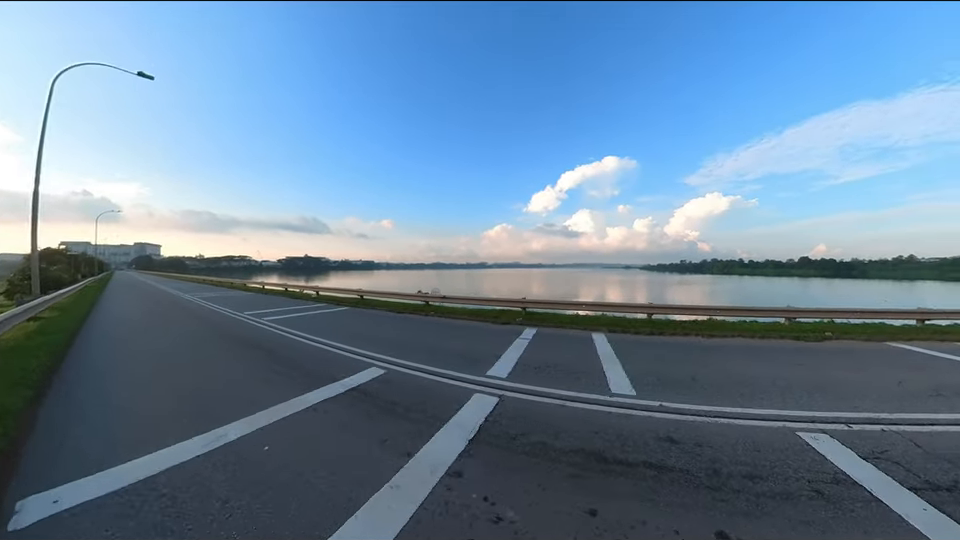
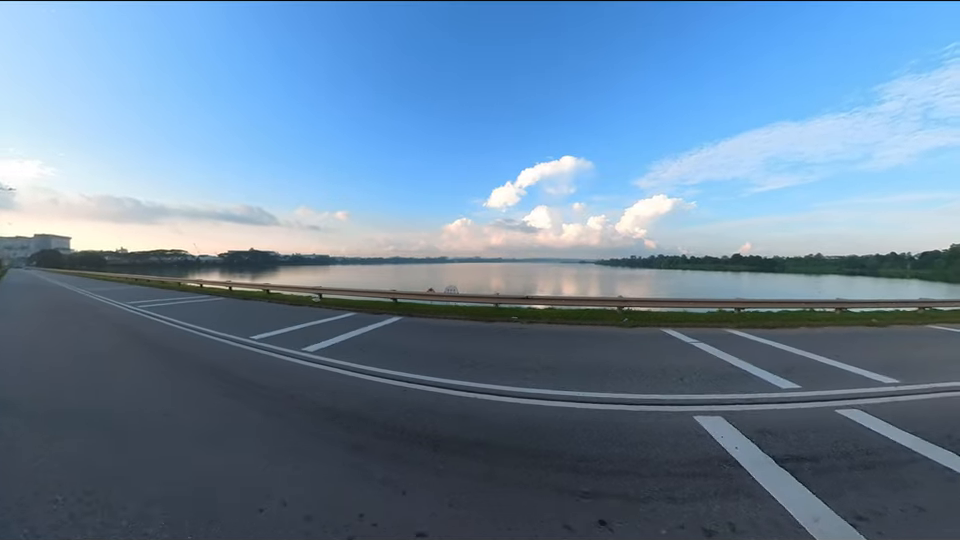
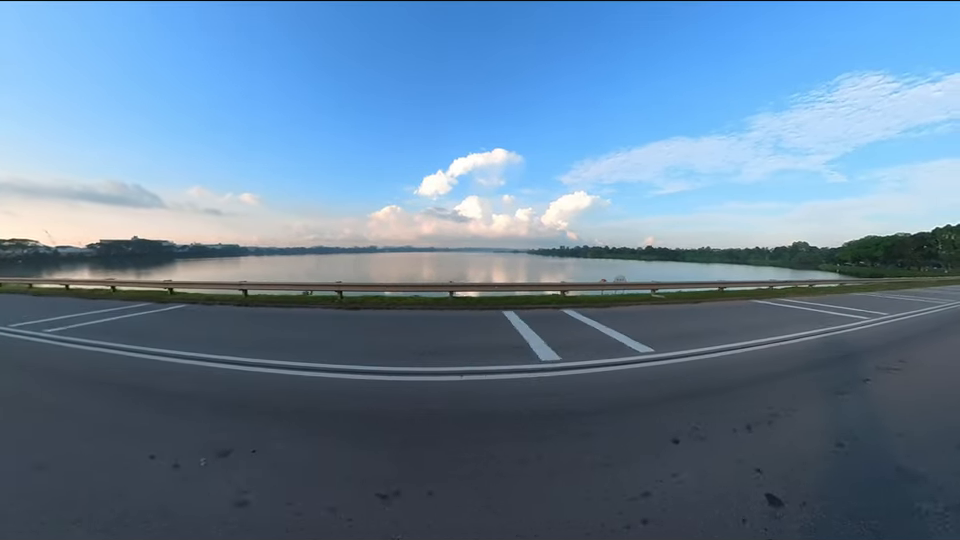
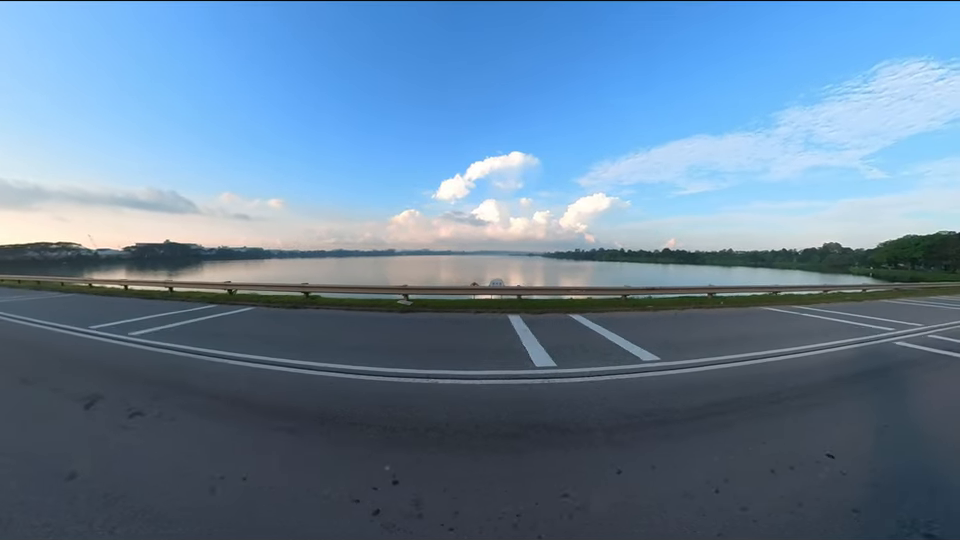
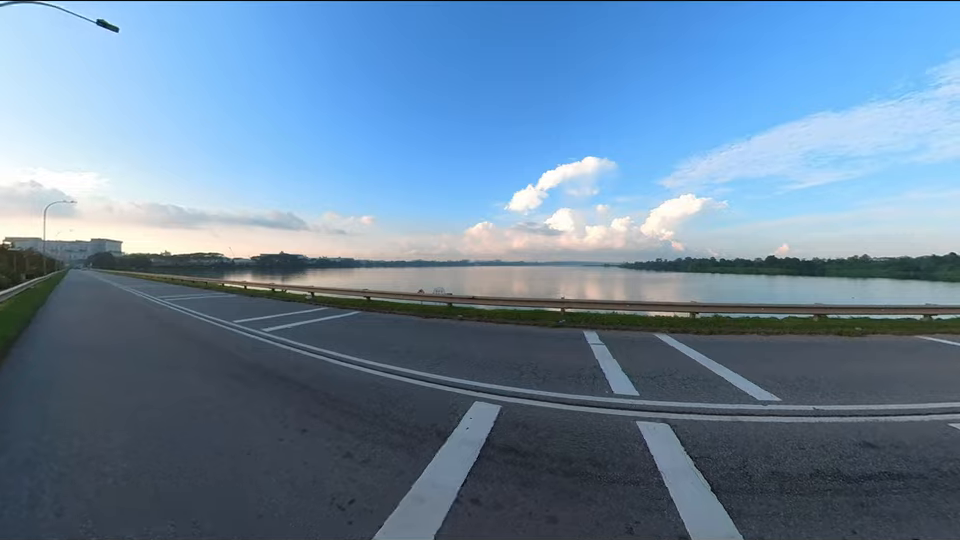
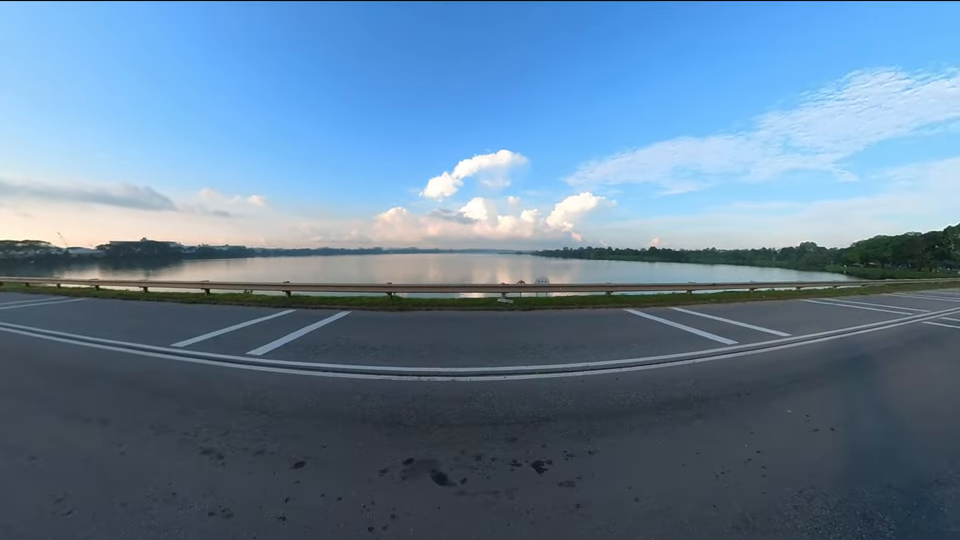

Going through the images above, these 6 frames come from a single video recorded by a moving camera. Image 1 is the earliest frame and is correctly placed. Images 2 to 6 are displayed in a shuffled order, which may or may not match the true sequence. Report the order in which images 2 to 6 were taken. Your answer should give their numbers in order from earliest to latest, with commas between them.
5, 2, 4, 6, 3
